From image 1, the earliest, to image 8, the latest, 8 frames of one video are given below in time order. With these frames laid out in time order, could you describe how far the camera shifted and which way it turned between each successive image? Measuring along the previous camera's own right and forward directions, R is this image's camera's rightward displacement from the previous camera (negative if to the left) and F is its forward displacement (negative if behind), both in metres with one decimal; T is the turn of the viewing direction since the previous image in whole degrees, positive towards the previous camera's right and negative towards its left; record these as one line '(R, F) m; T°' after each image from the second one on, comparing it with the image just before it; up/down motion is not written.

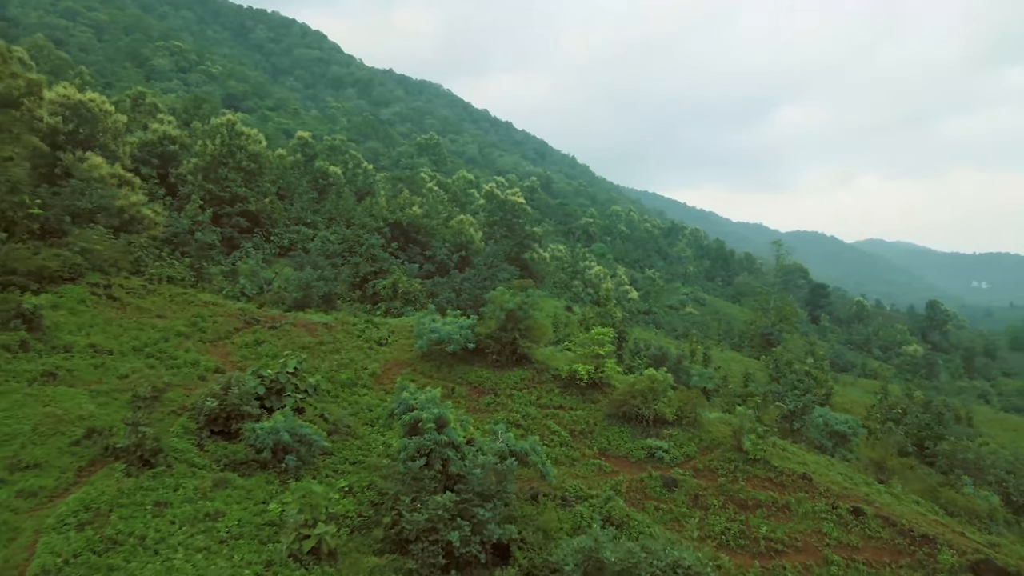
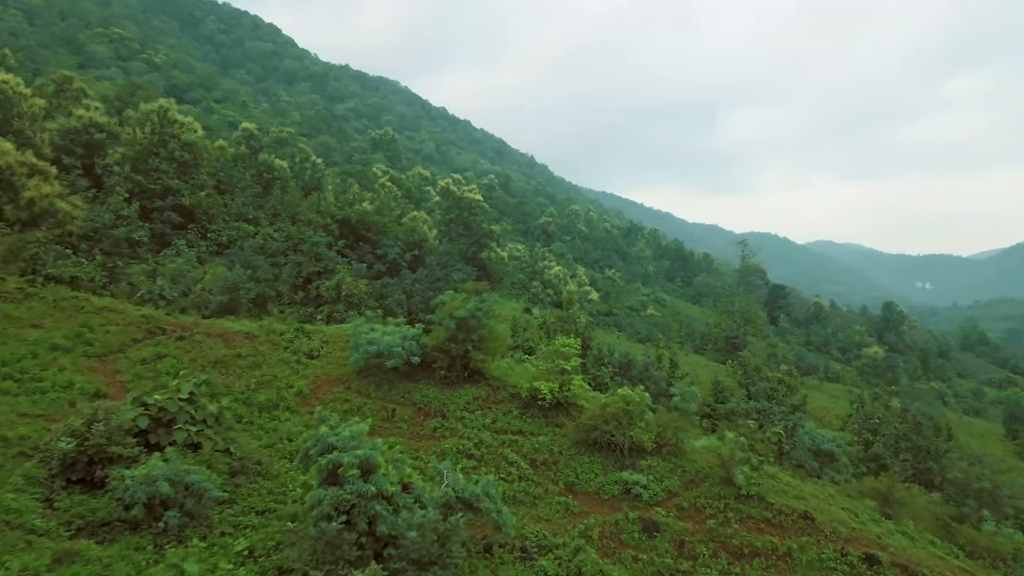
(+0.1, +1.2) m; +3°
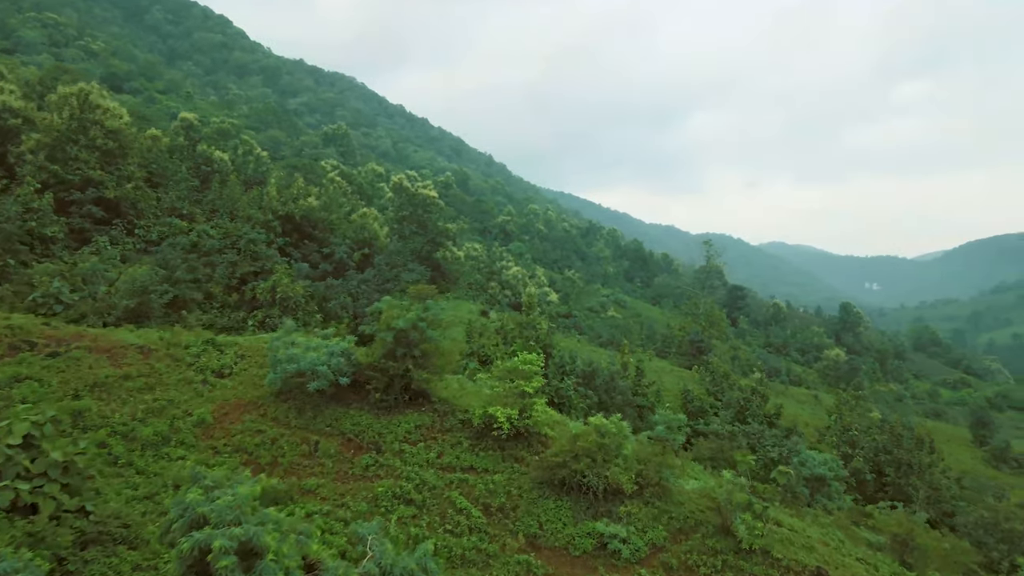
(+0.1, +1.2) m; +3°
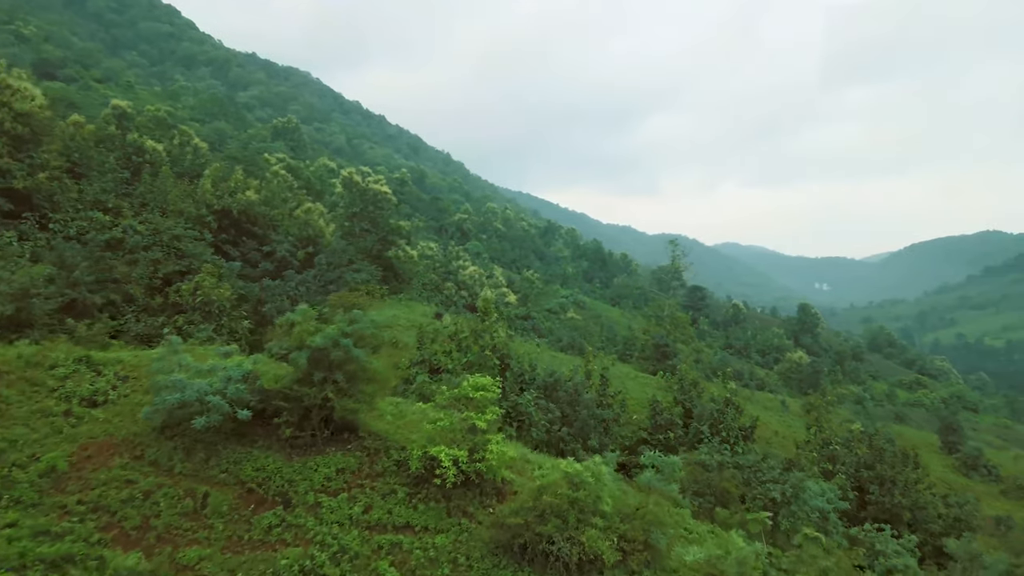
(+0.1, +1.3) m; +3°
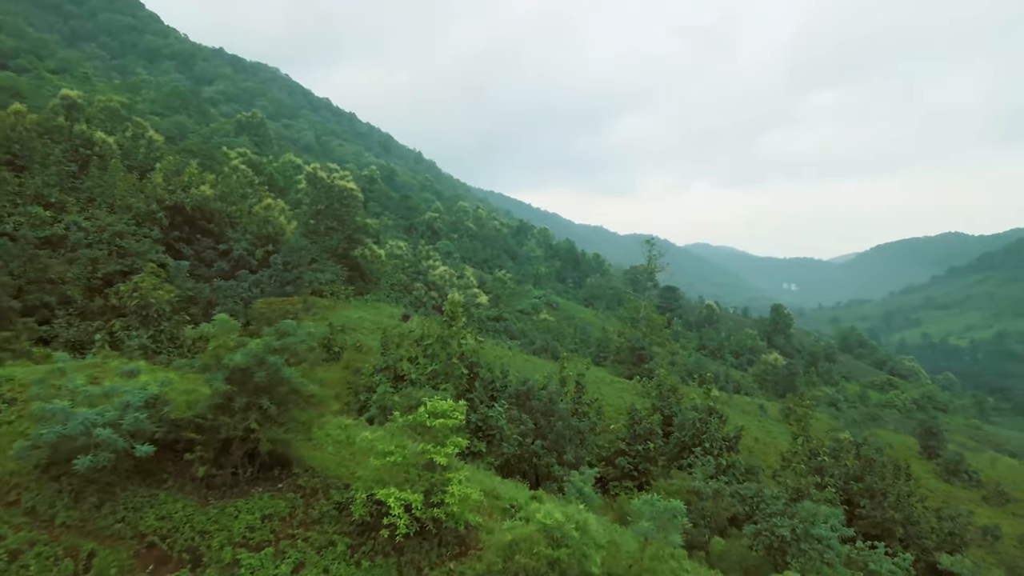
(0.0, +0.9) m; +2°
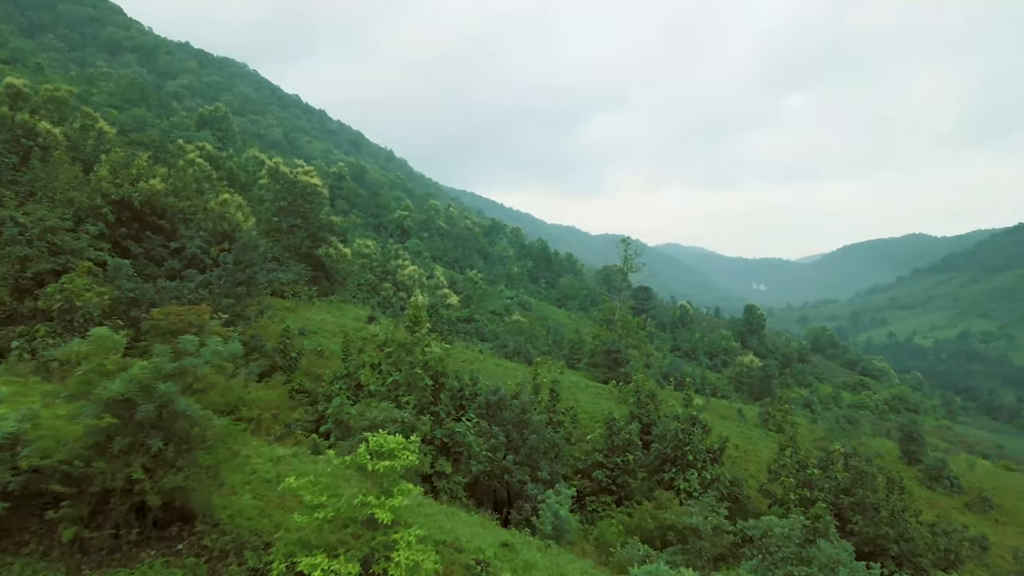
(0.0, +0.9) m; +2°
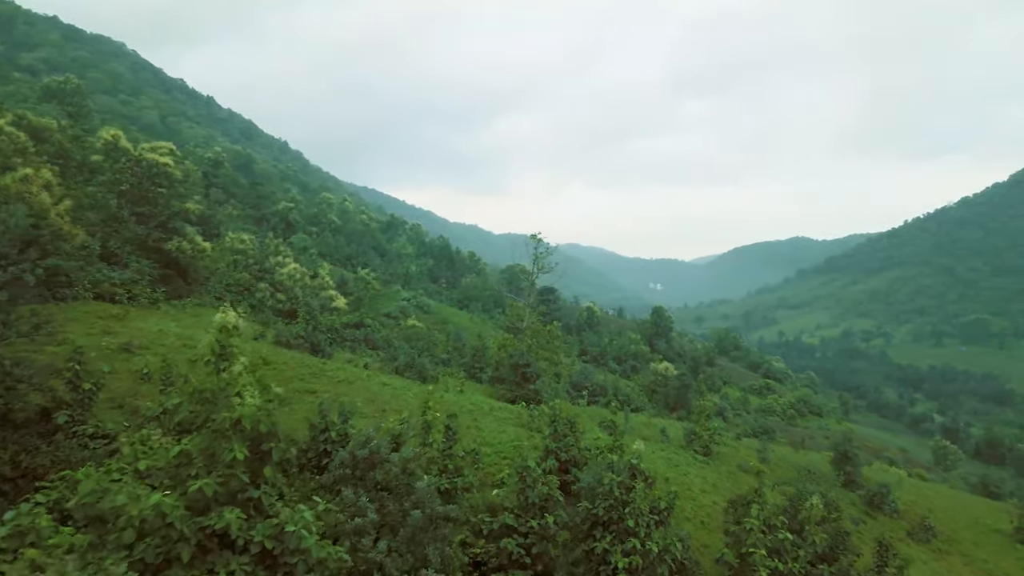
(+0.3, +3.1) m; +7°
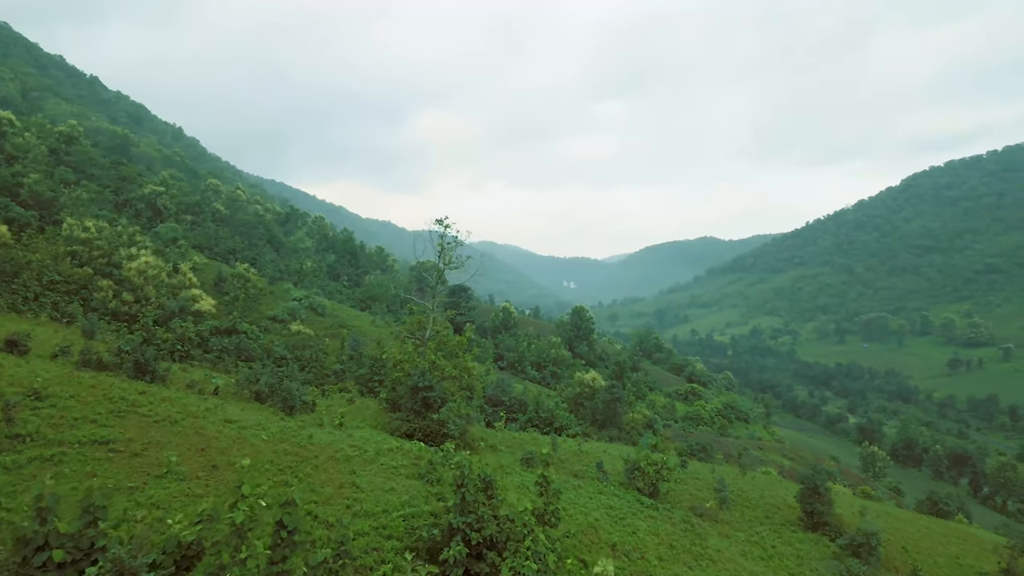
(+0.3, +4.0) m; +7°
